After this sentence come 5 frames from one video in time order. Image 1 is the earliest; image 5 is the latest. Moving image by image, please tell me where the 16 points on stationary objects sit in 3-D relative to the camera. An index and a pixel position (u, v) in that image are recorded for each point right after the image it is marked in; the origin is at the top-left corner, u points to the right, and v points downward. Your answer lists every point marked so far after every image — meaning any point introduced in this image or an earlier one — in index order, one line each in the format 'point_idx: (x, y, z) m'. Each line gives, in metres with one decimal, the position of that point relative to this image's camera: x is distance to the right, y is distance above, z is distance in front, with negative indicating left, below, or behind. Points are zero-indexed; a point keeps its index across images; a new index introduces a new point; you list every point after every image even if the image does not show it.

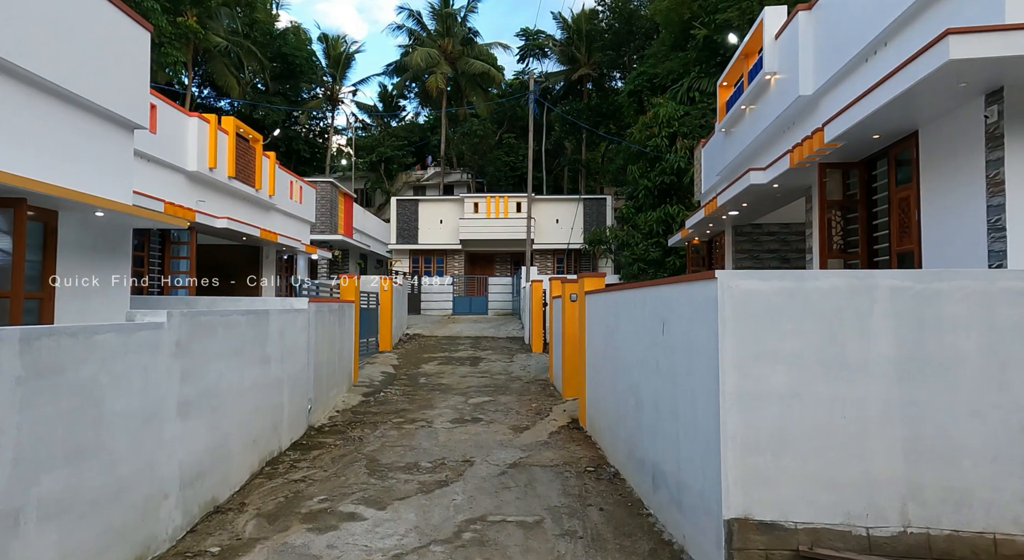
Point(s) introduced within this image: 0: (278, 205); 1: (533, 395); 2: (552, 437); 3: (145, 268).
0: (-6.4, +2.1, +16.6) m
1: (+0.4, -2.1, +10.8) m
2: (+0.5, -2.1, +7.9) m
3: (-6.8, +0.2, +11.1) m
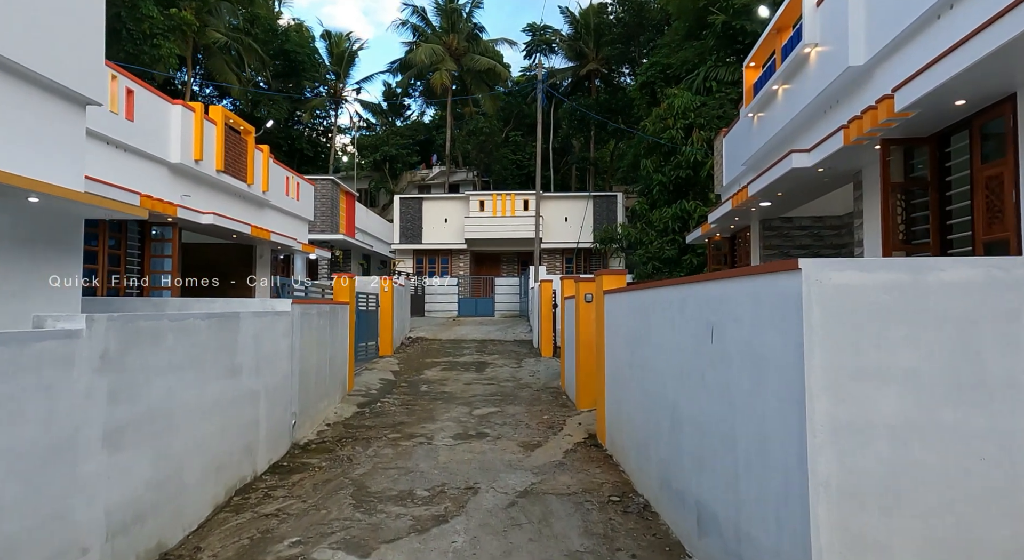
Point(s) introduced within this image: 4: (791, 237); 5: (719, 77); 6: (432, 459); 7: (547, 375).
0: (-6.2, +2.0, +15.7) m
1: (+0.5, -2.1, +9.9) m
2: (+0.6, -2.0, +7.0) m
3: (-6.6, +0.2, +10.2) m
4: (+5.2, +0.8, +11.2) m
5: (+6.4, +6.3, +18.6) m
6: (-0.9, -2.0, +6.9) m
7: (+0.7, -2.0, +12.7) m
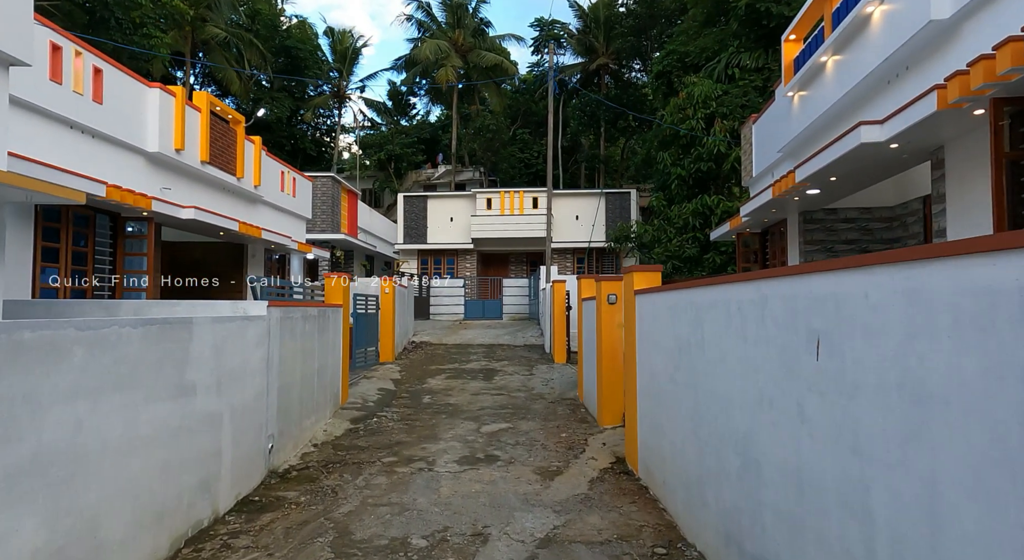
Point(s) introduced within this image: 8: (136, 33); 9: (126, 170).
0: (-6.0, +2.0, +14.7) m
1: (+0.7, -2.0, +8.7) m
2: (+0.8, -2.0, +5.8) m
3: (-6.4, +0.2, +9.2) m
4: (+5.4, +0.8, +10.0) m
5: (+6.6, +6.3, +17.4) m
6: (-0.8, -2.0, +5.7) m
7: (+1.0, -2.0, +11.6) m
8: (-12.5, +8.2, +20.0) m
9: (-6.2, +1.8, +9.7) m
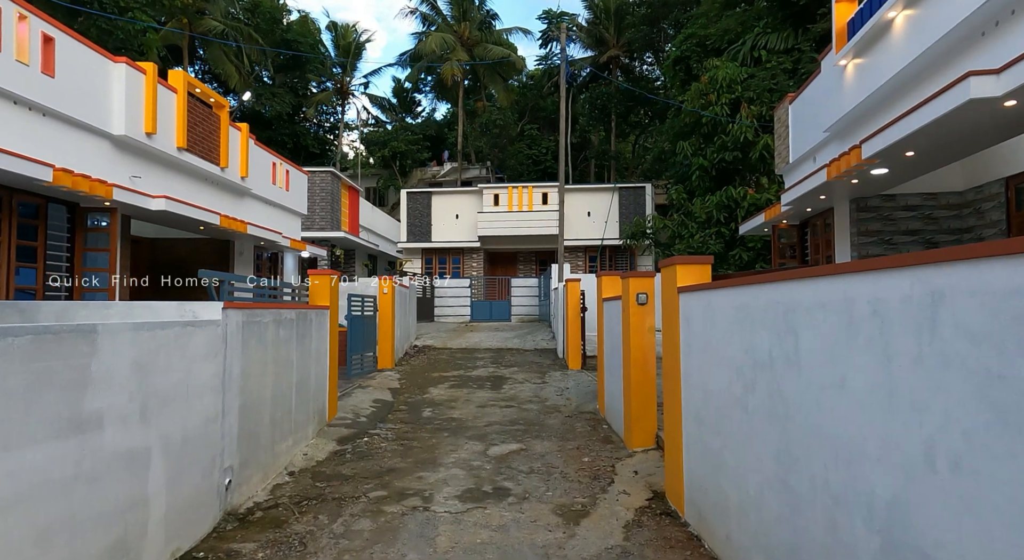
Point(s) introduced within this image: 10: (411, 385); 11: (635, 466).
0: (-5.8, +2.0, +13.6) m
1: (+0.9, -2.0, +7.5) m
2: (+0.9, -2.0, +4.6) m
3: (-6.3, +0.2, +8.1) m
4: (+5.5, +0.9, +8.8) m
5: (+6.8, +6.3, +16.1) m
6: (-0.6, -2.0, +4.5) m
7: (+1.1, -2.0, +10.3) m
8: (-12.2, +8.2, +18.9) m
9: (-6.0, +1.8, +8.5) m
10: (-1.9, -2.0, +11.4) m
11: (+1.3, -1.9, +6.3) m
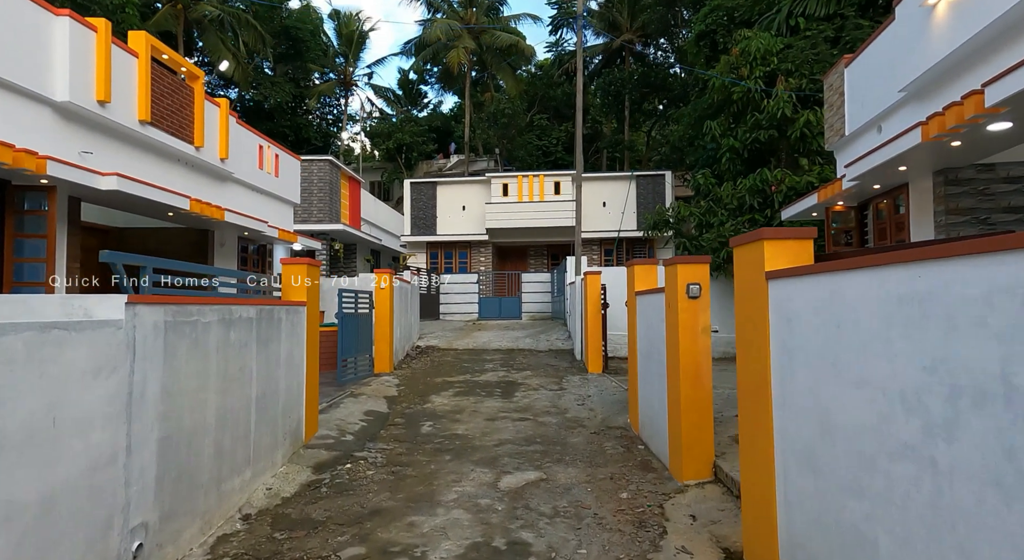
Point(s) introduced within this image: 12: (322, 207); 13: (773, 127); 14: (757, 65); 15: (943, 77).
0: (-5.5, +2.1, +12.2) m
1: (+1.0, -1.9, +6.0) m
2: (+1.0, -1.9, +3.1) m
3: (-6.1, +0.3, +6.7) m
4: (+5.7, +1.0, +7.2) m
5: (+7.1, +6.5, +14.5) m
6: (-0.5, -1.9, +3.1) m
7: (+1.4, -1.8, +8.9) m
8: (-11.9, +8.3, +17.6) m
9: (-5.9, +1.9, +7.2) m
10: (-1.7, -1.9, +10.0) m
11: (+1.4, -1.8, +4.8) m
12: (-6.1, +2.4, +19.3) m
13: (+6.1, +3.6, +14.0) m
14: (+5.7, +5.0, +14.0) m
15: (+5.0, +2.4, +7.1) m
